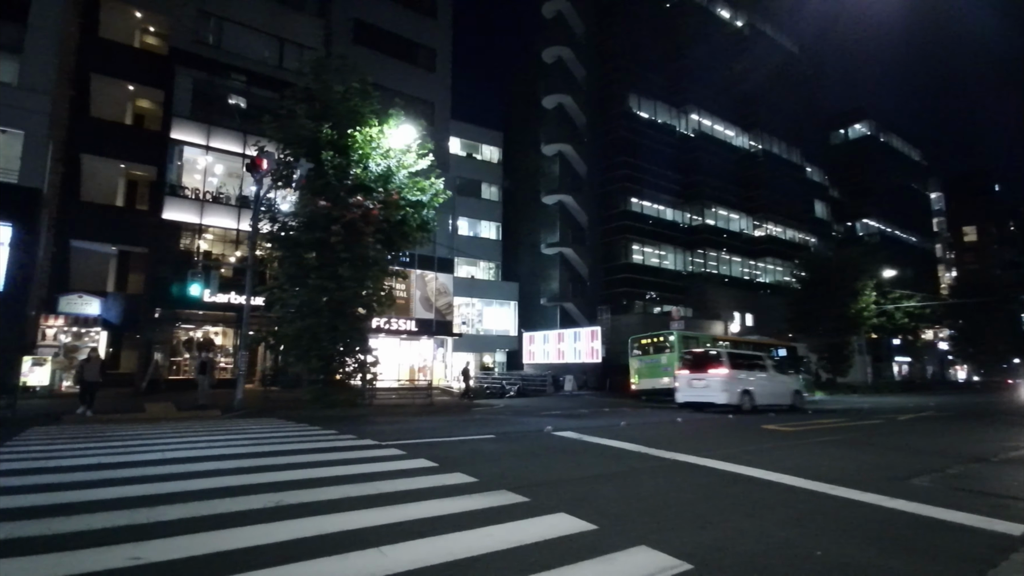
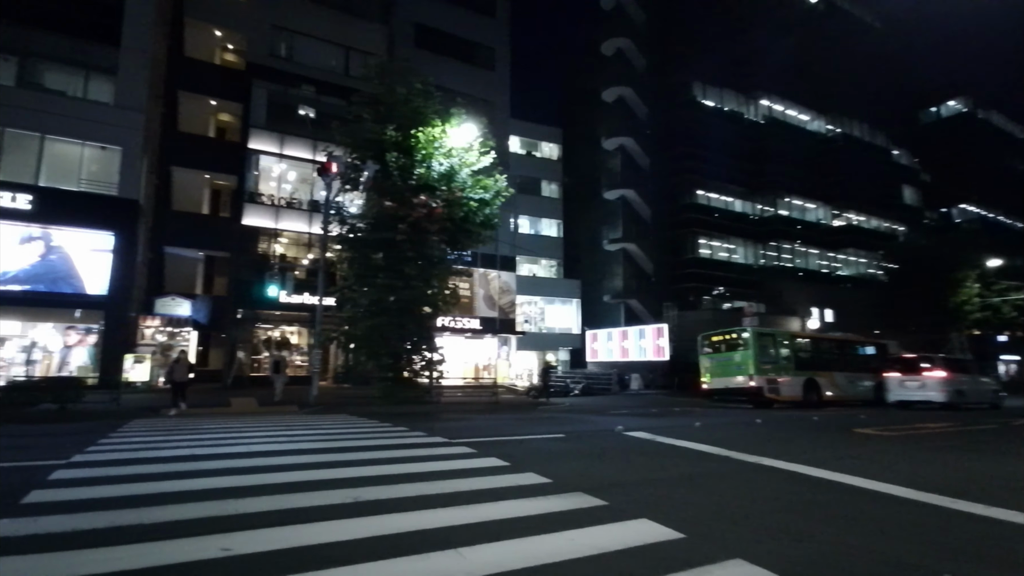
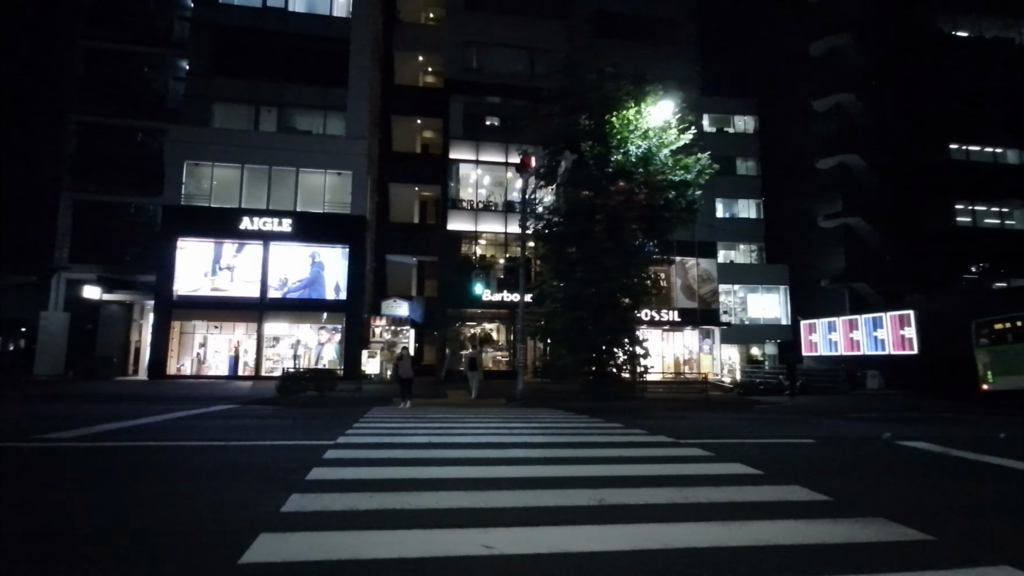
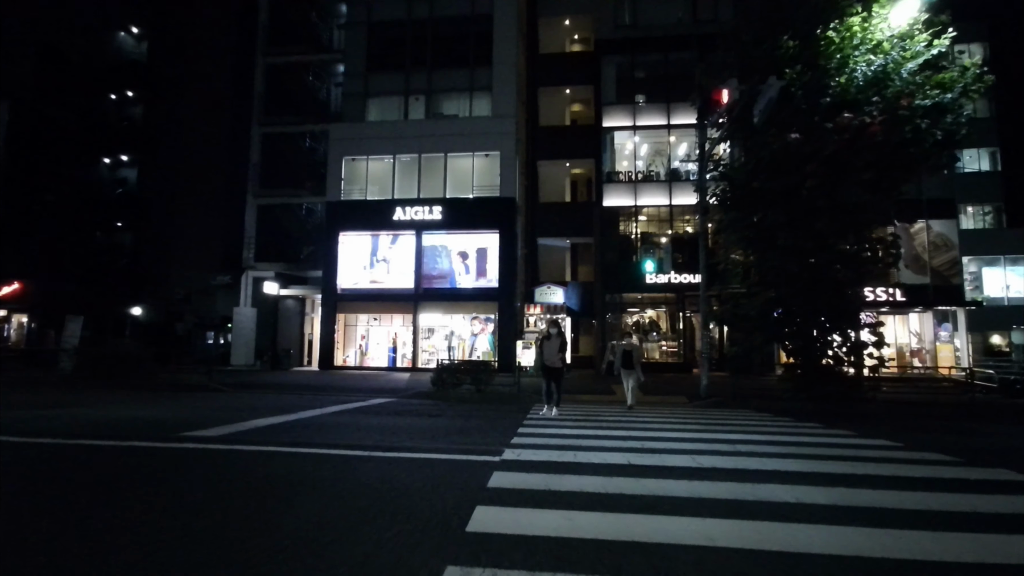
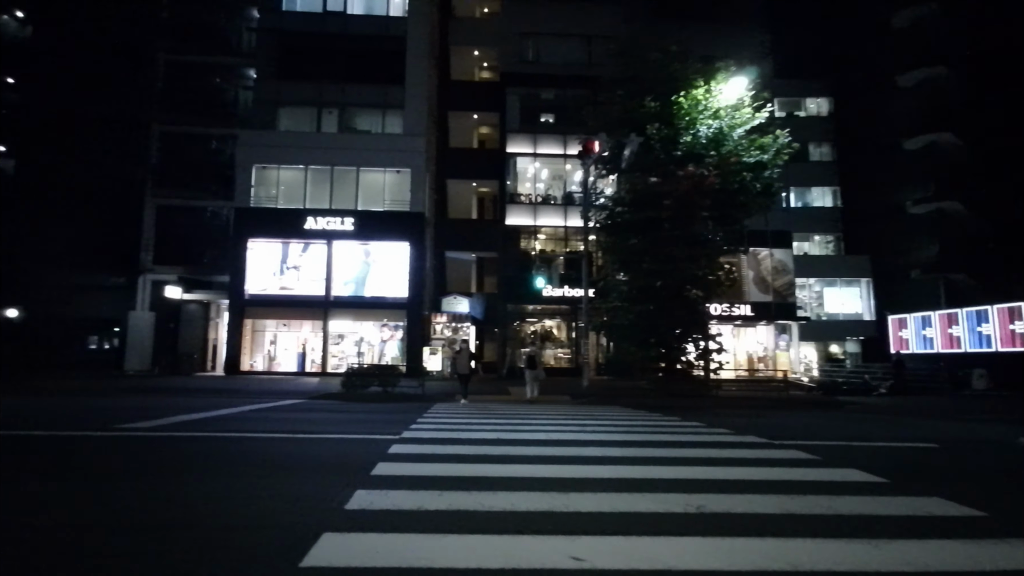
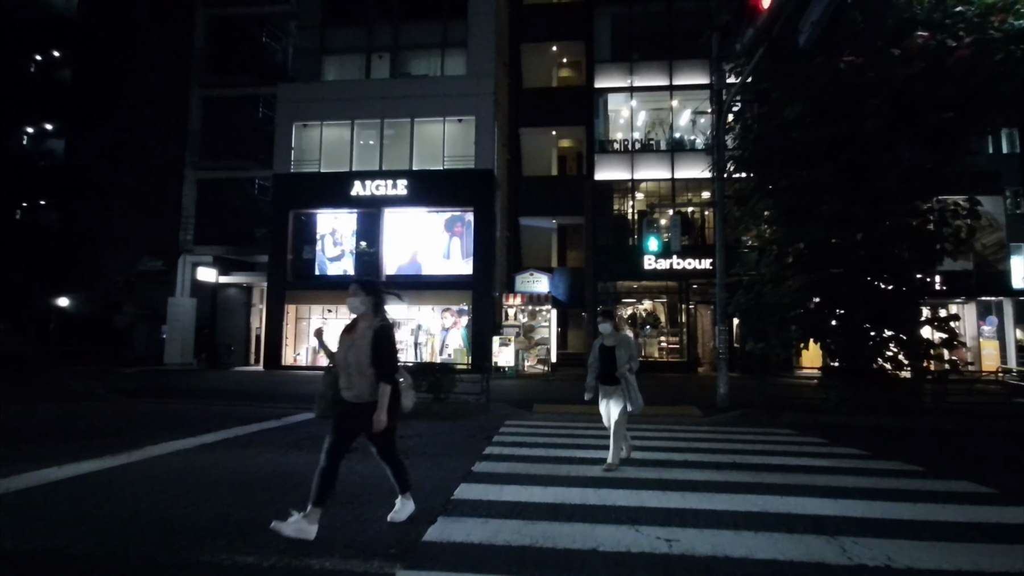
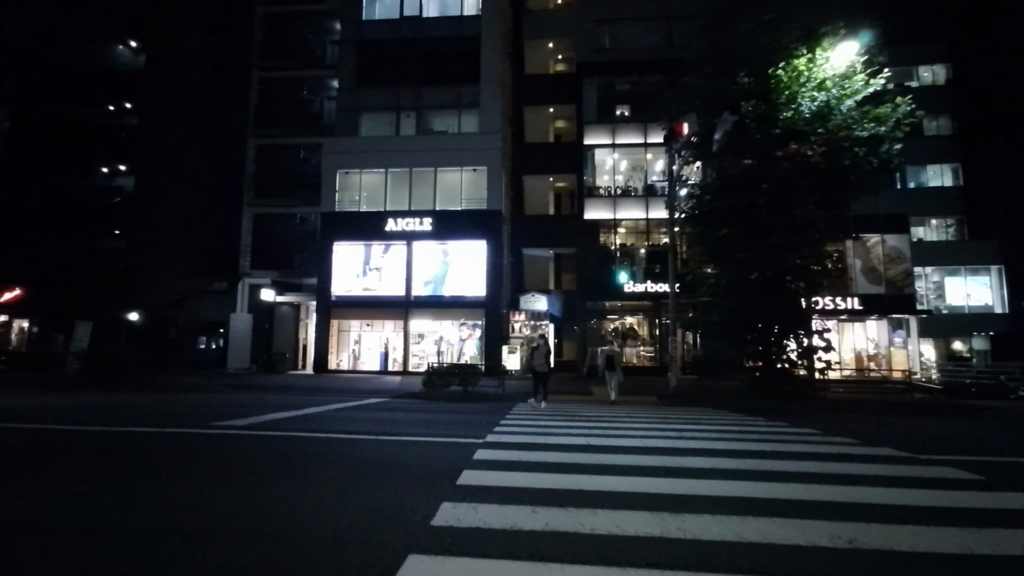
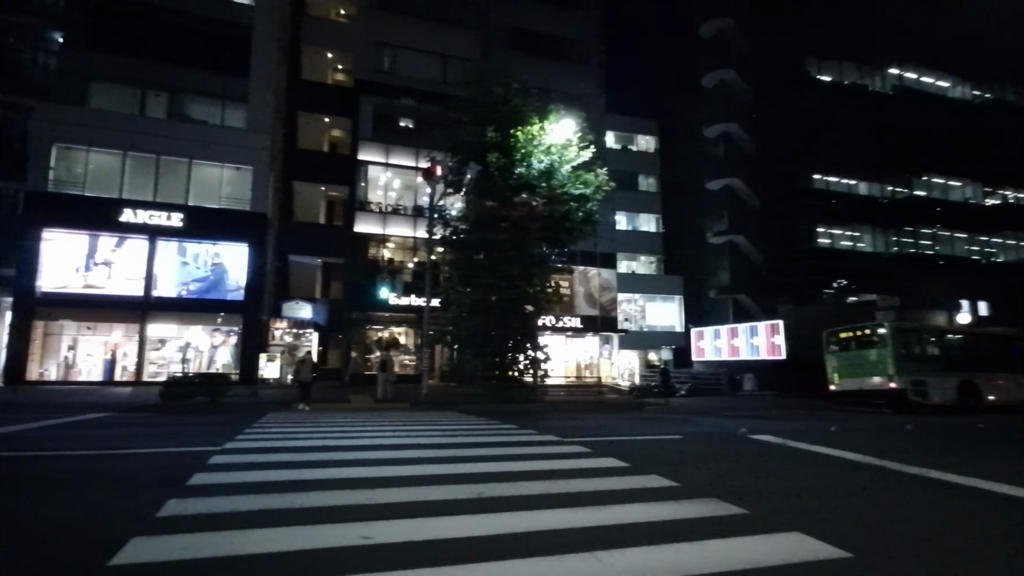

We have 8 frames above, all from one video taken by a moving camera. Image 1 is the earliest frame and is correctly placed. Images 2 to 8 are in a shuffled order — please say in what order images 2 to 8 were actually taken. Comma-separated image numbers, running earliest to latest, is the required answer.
2, 8, 3, 5, 7, 4, 6
